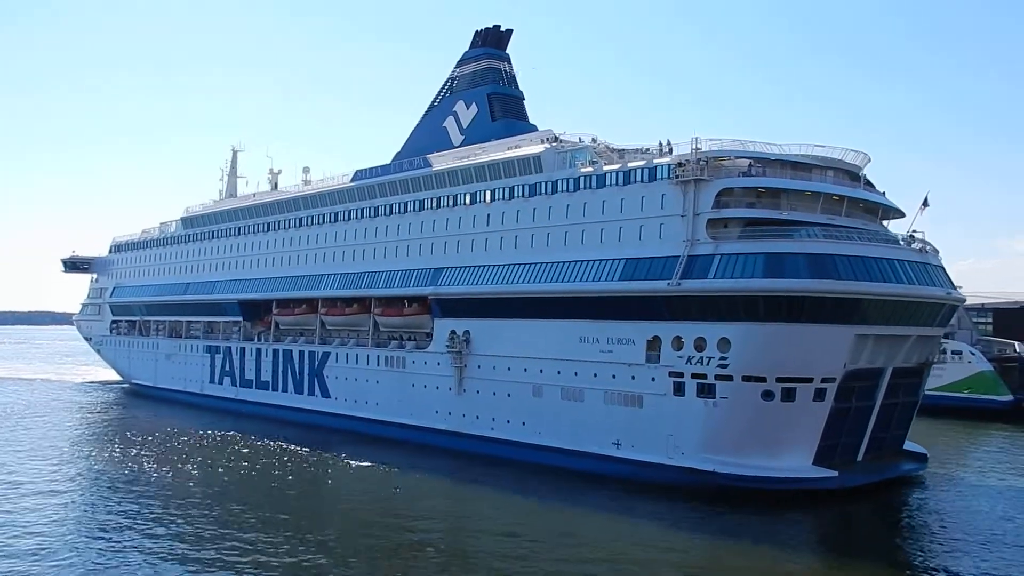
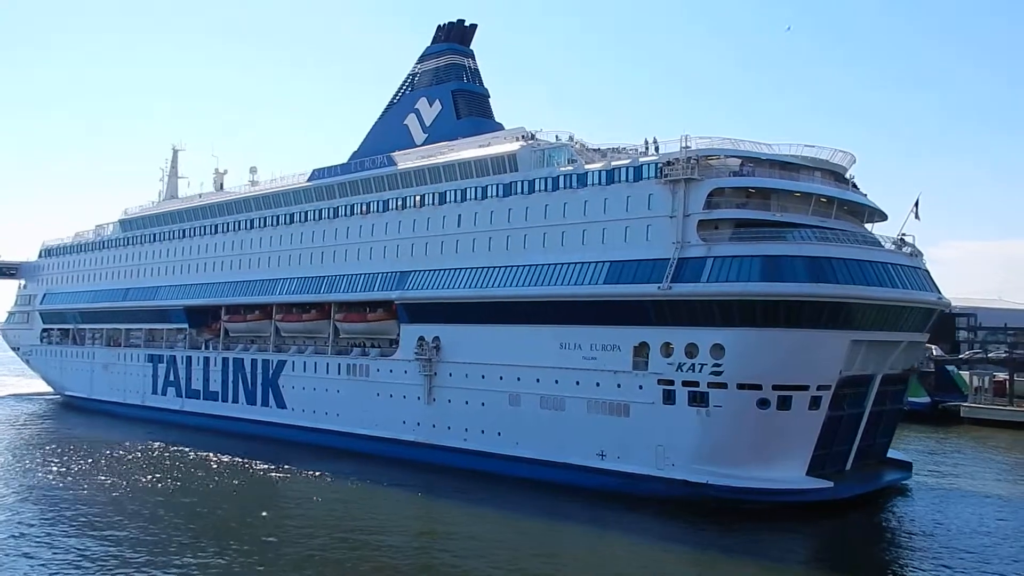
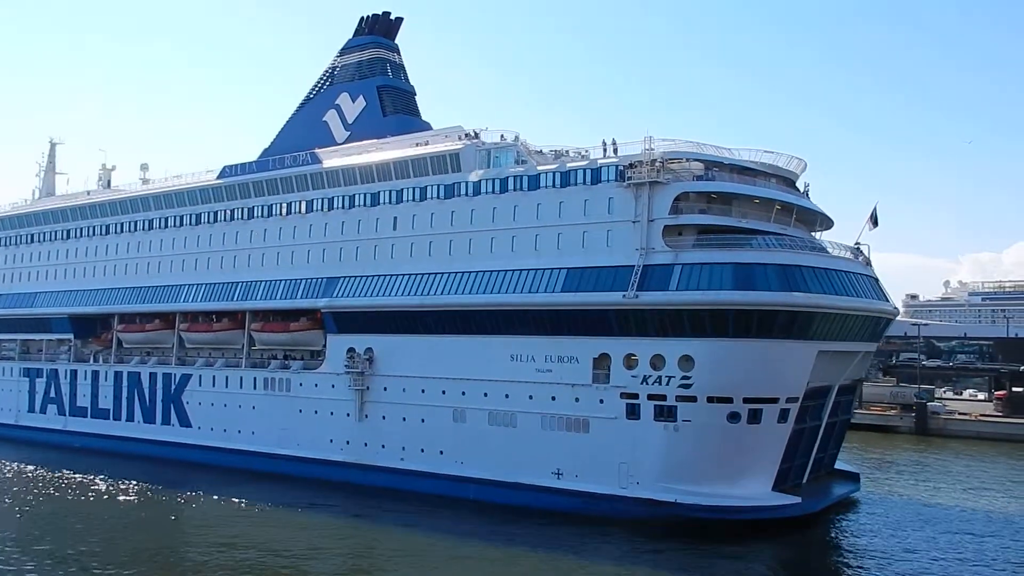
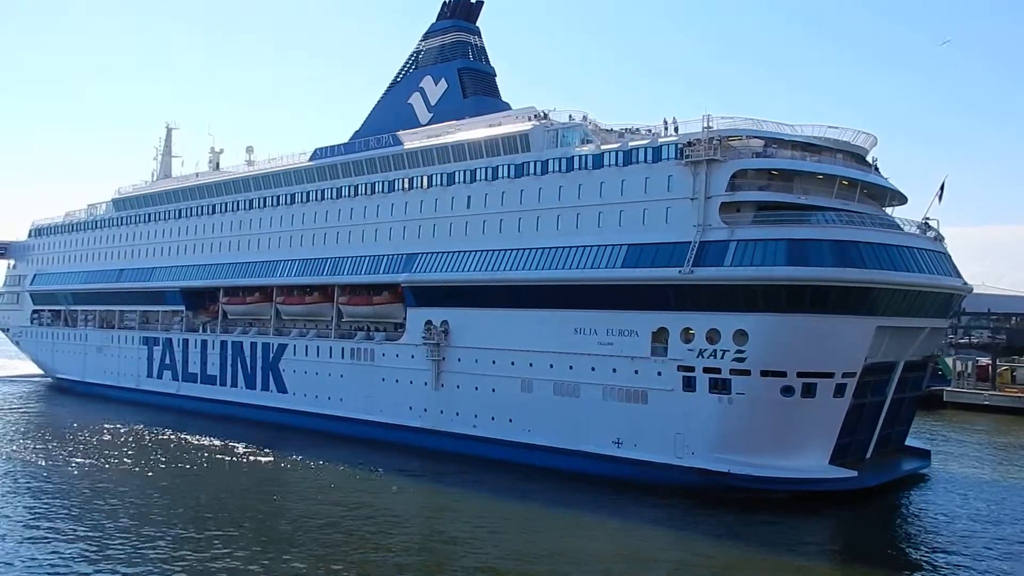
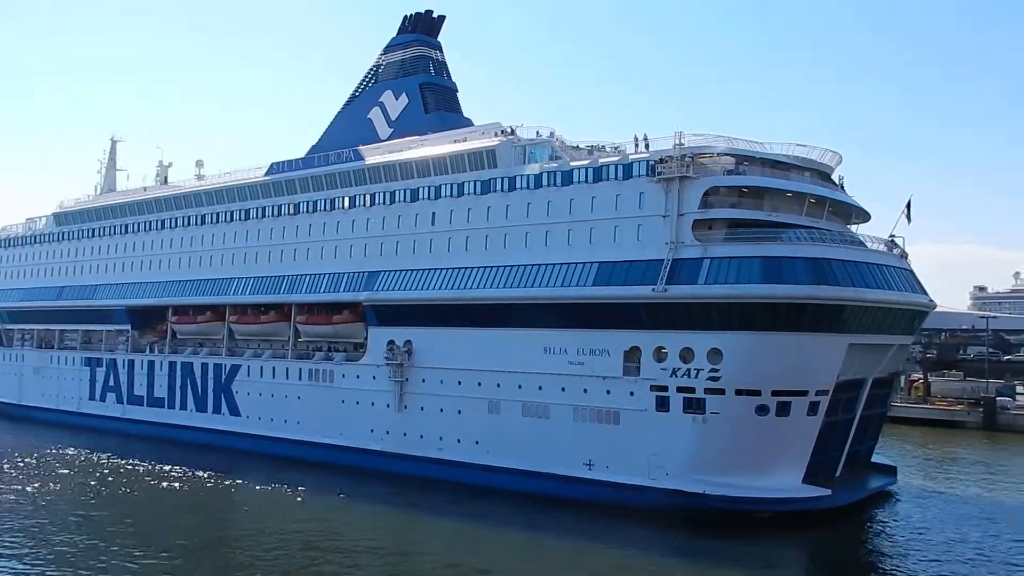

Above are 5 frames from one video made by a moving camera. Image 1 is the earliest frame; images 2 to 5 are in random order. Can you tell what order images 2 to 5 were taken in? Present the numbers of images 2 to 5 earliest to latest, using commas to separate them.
2, 4, 5, 3
